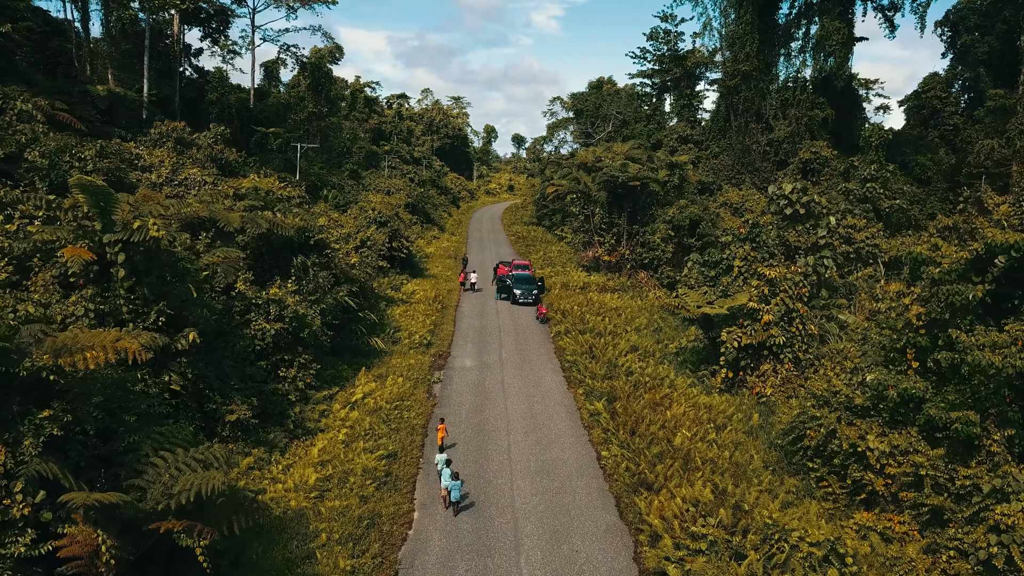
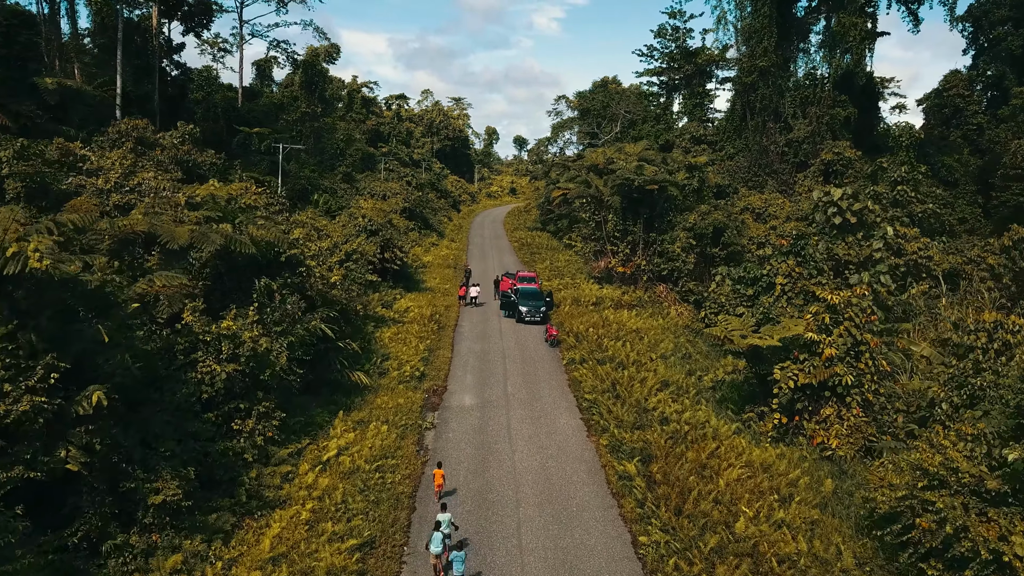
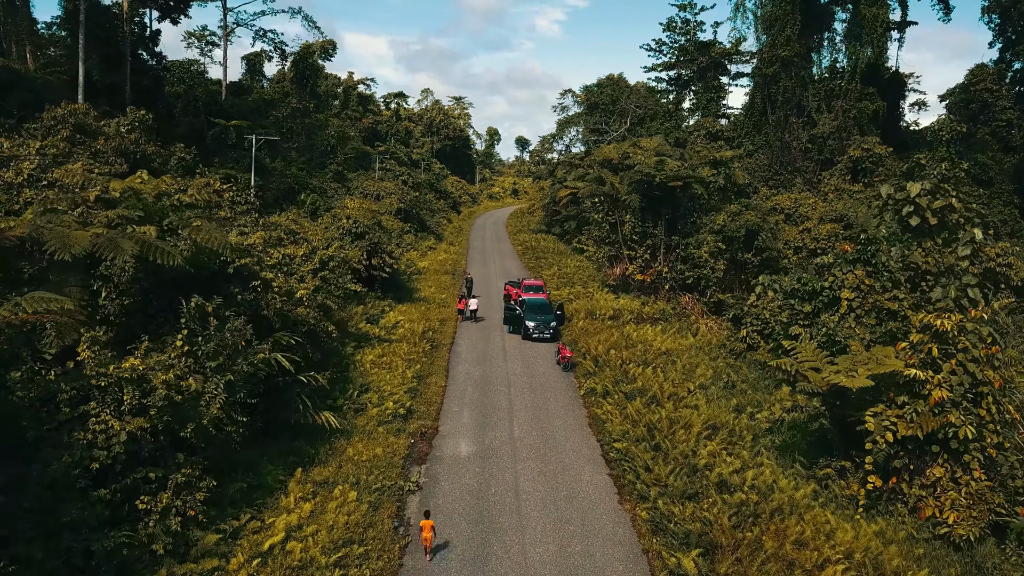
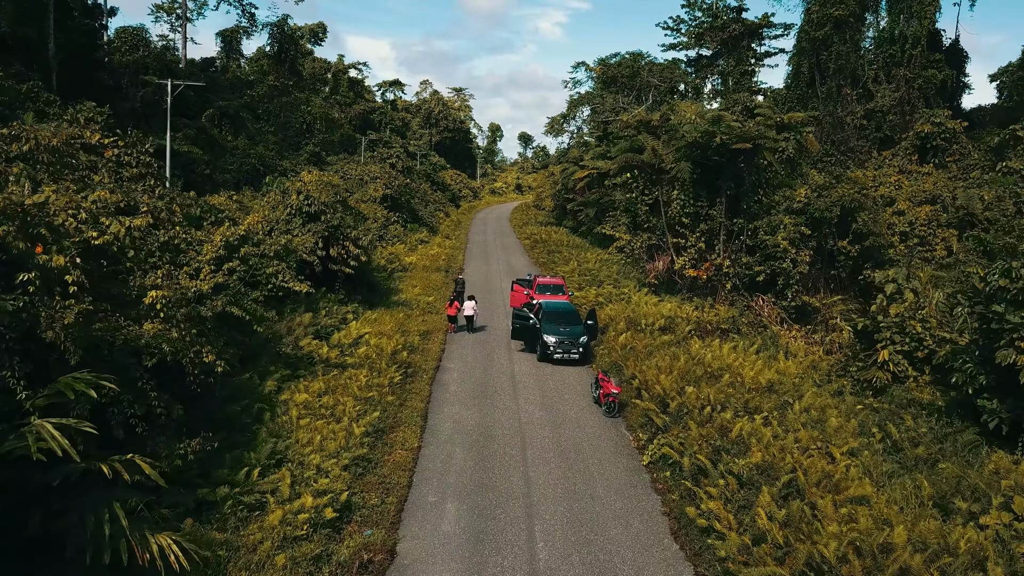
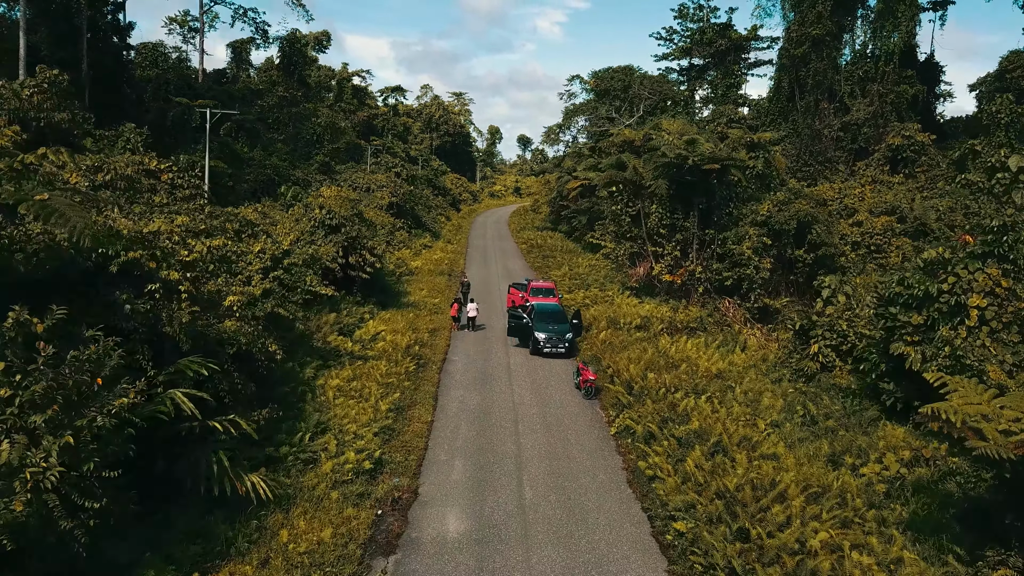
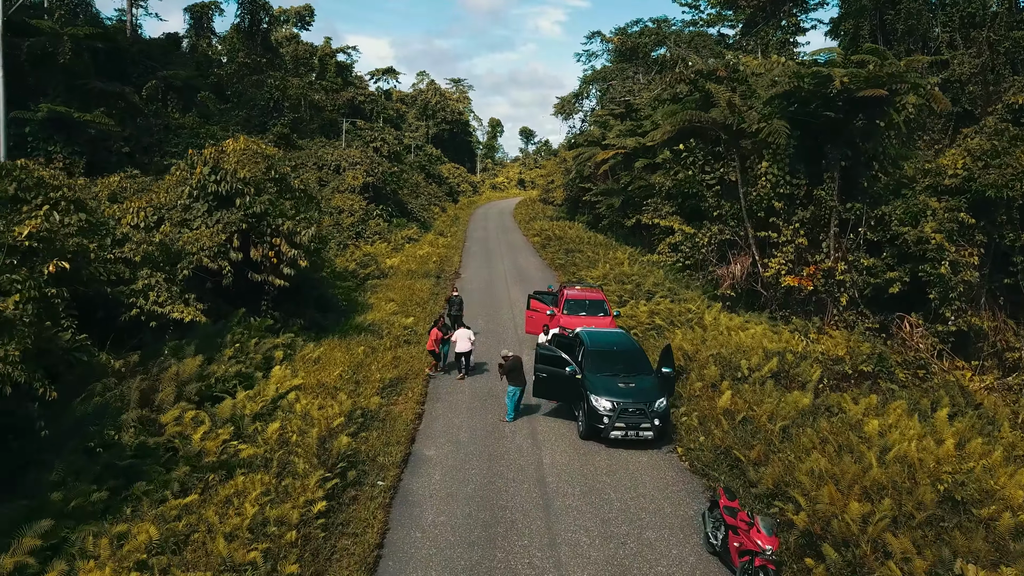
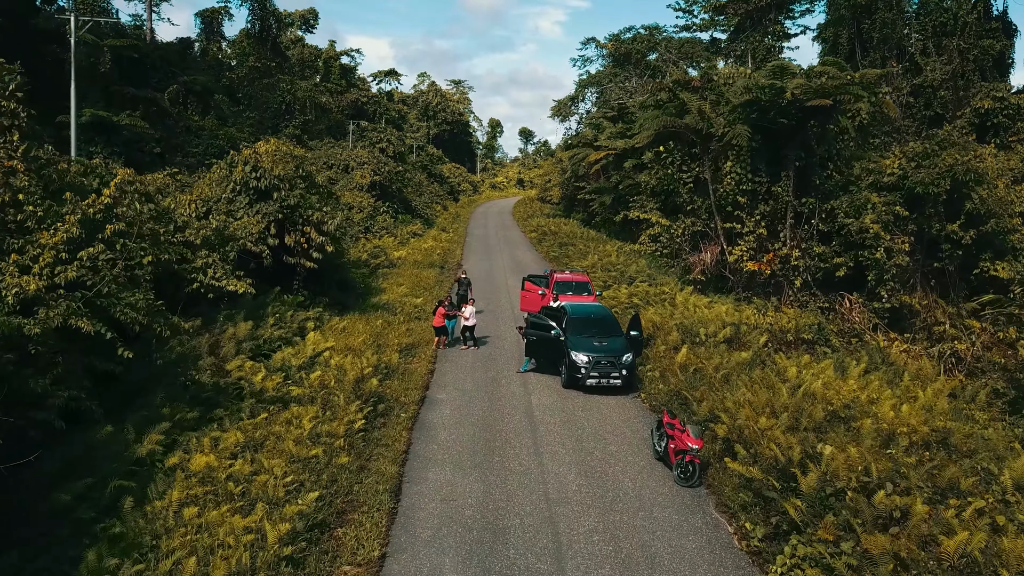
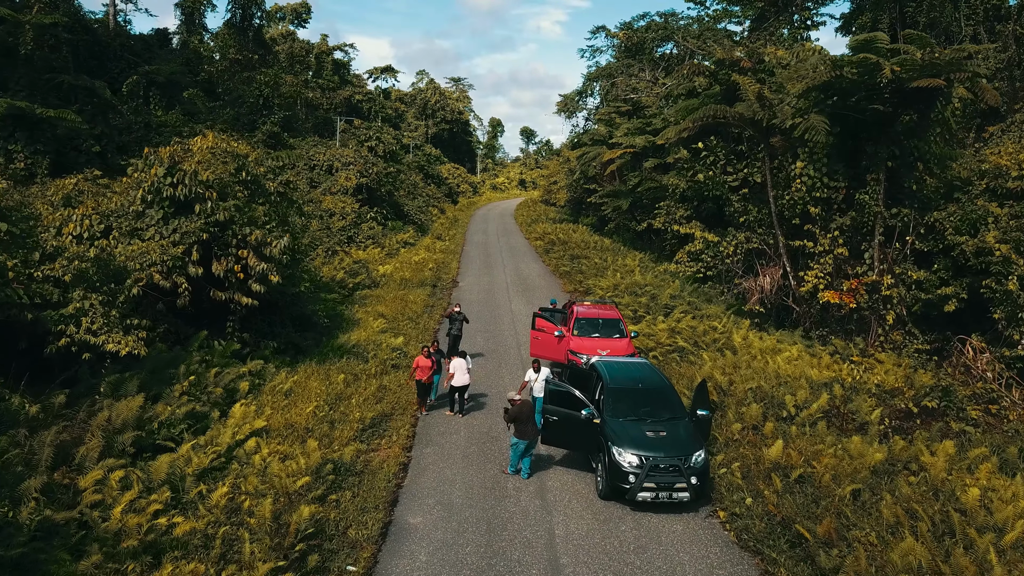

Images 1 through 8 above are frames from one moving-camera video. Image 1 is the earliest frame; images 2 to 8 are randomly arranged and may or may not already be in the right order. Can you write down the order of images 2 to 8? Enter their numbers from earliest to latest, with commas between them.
2, 3, 5, 4, 7, 6, 8
